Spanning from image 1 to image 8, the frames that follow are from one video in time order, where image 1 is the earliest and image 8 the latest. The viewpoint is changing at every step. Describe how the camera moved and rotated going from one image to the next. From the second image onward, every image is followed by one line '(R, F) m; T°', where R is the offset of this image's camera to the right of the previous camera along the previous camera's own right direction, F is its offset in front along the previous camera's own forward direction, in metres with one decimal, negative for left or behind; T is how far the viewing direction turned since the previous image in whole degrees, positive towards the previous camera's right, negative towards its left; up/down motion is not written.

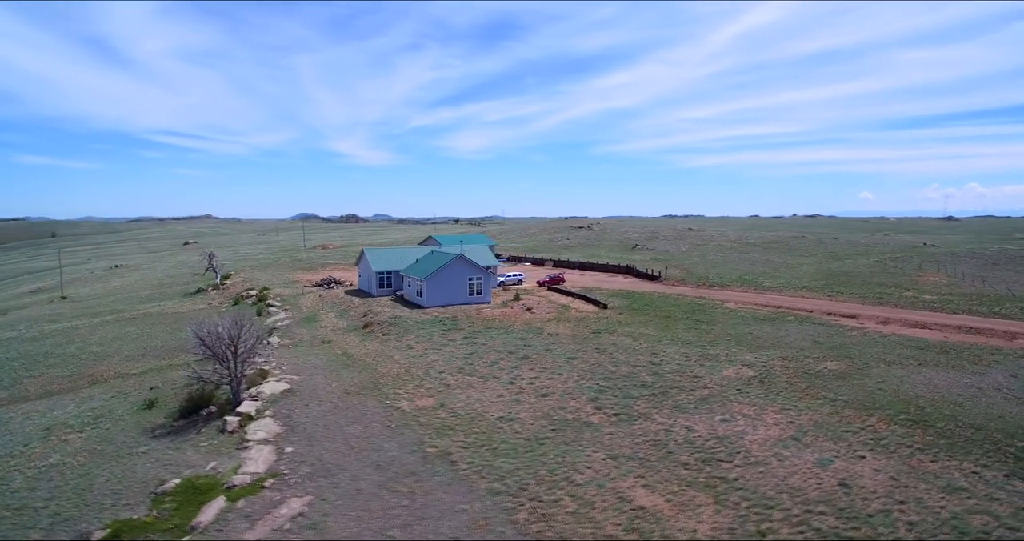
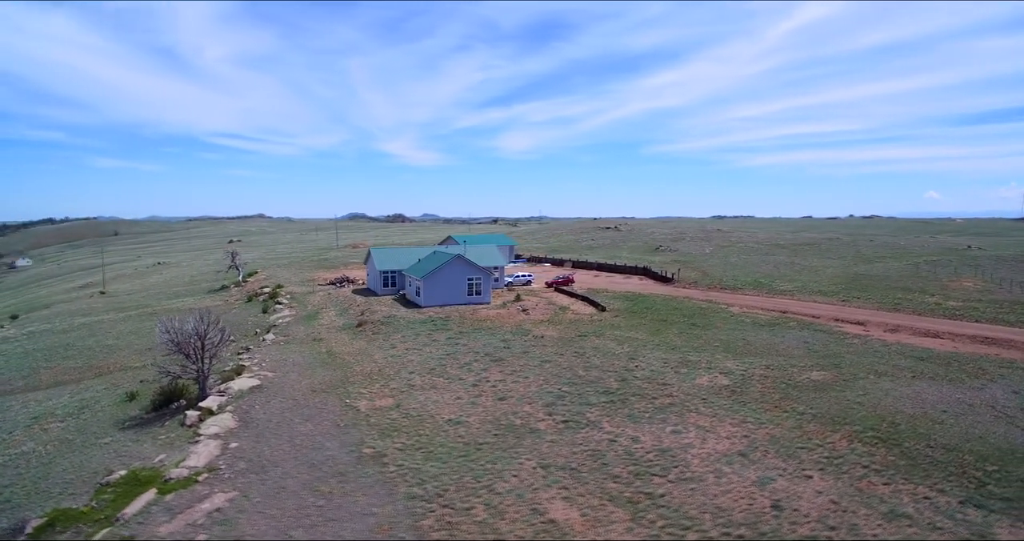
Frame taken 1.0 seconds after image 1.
(+3.8, +0.6) m; -5°
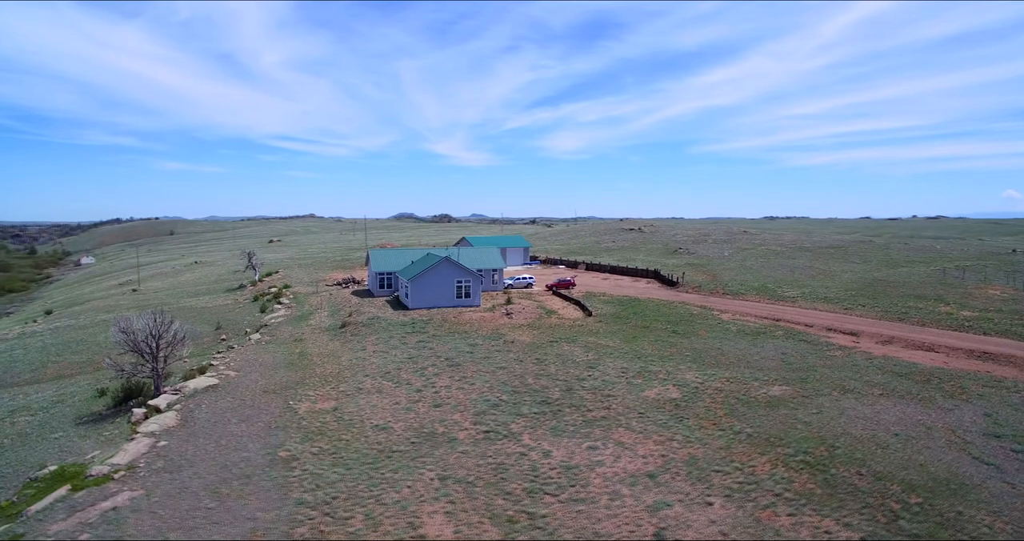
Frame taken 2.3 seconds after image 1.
(+4.7, +0.8) m; -5°
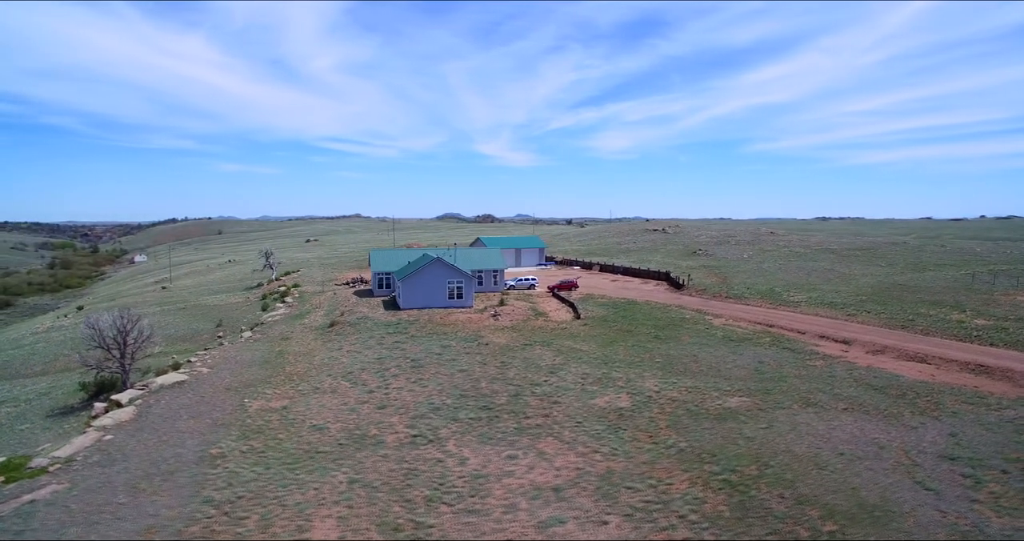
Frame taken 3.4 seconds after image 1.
(+4.2, +0.8) m; -5°
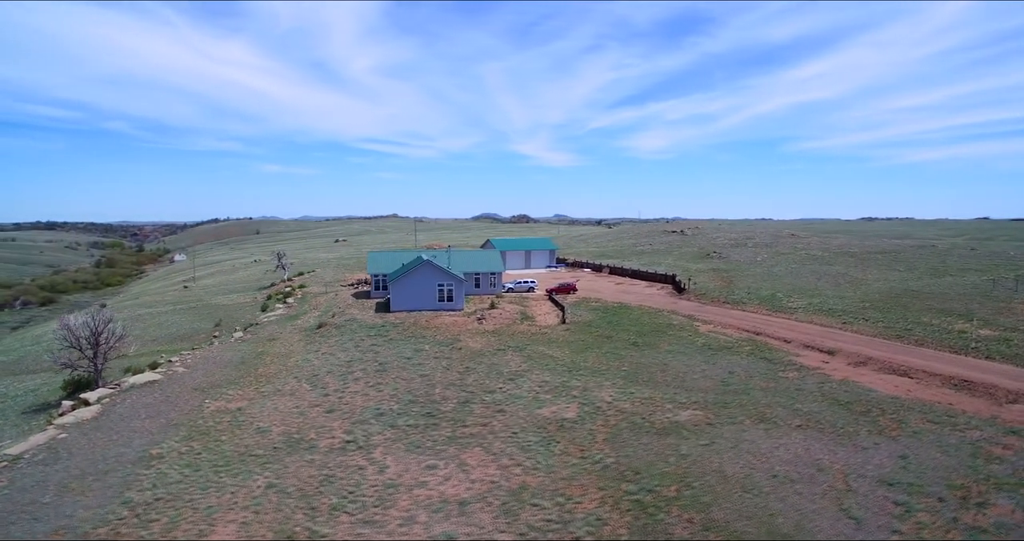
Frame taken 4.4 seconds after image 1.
(+3.7, +0.6) m; -4°
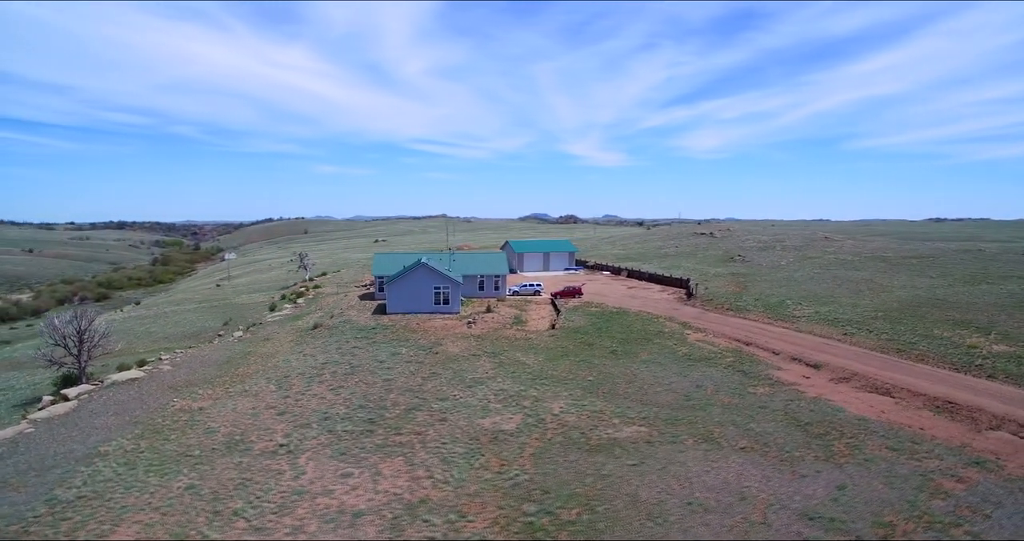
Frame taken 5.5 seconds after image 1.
(+4.2, +0.8) m; -5°
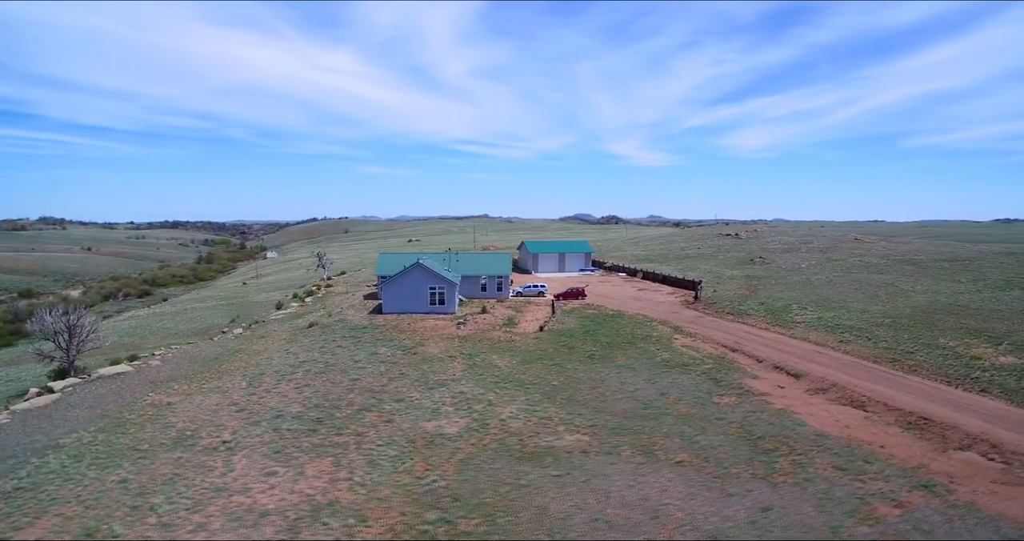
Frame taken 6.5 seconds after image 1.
(+3.7, +0.7) m; -4°
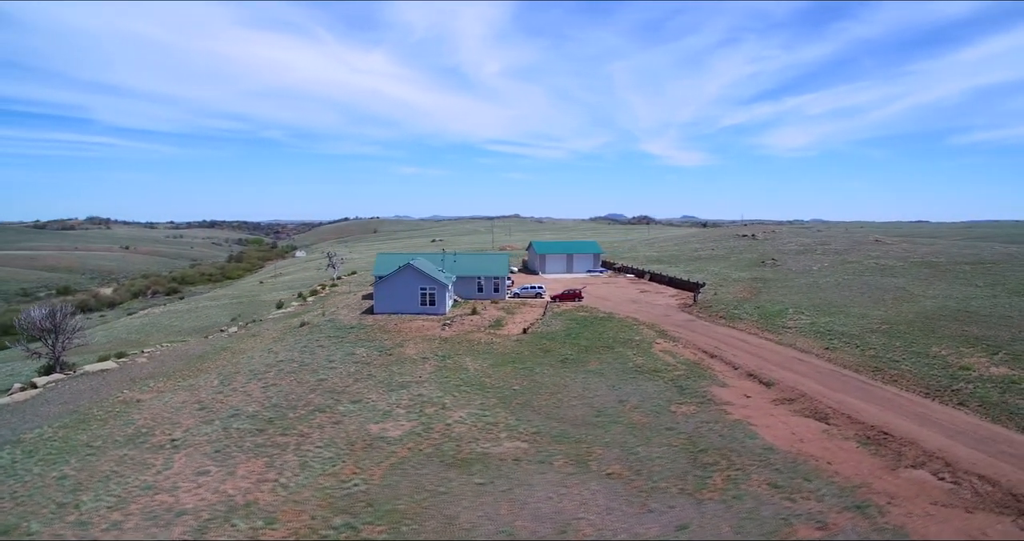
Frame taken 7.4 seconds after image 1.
(+3.2, +0.6) m; -3°
